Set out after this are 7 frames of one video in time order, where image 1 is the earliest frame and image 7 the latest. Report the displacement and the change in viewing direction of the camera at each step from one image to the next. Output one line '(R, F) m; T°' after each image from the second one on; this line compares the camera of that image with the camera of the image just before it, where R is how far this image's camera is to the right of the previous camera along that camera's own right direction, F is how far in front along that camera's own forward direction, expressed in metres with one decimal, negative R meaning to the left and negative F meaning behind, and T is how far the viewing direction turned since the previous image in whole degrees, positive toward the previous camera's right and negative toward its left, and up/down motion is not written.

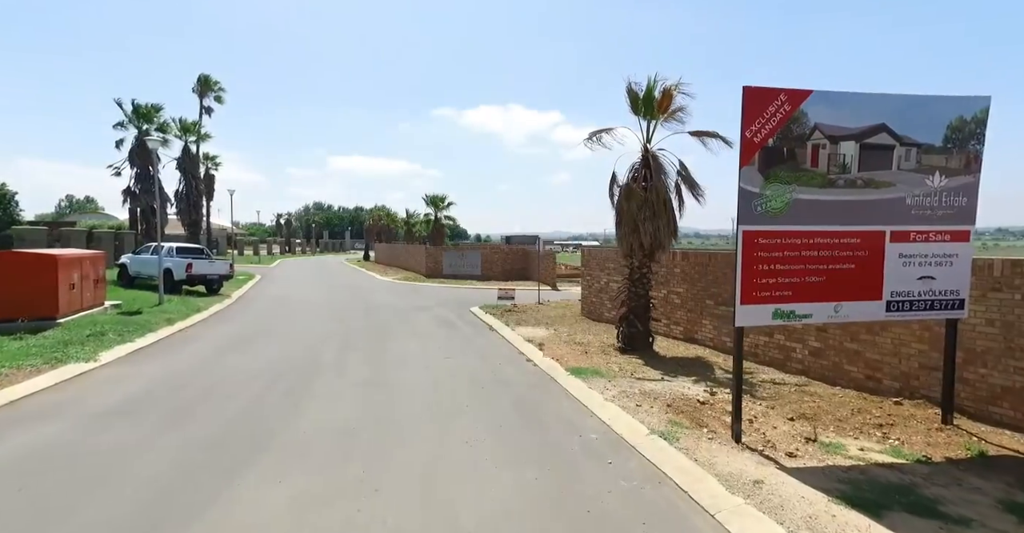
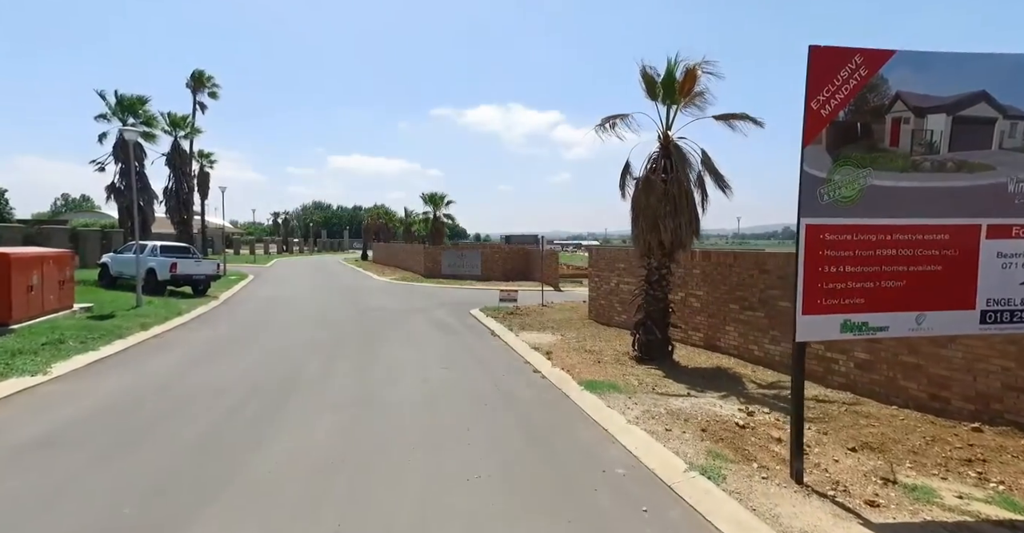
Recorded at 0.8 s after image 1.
(-0.1, +1.0) m; 0°
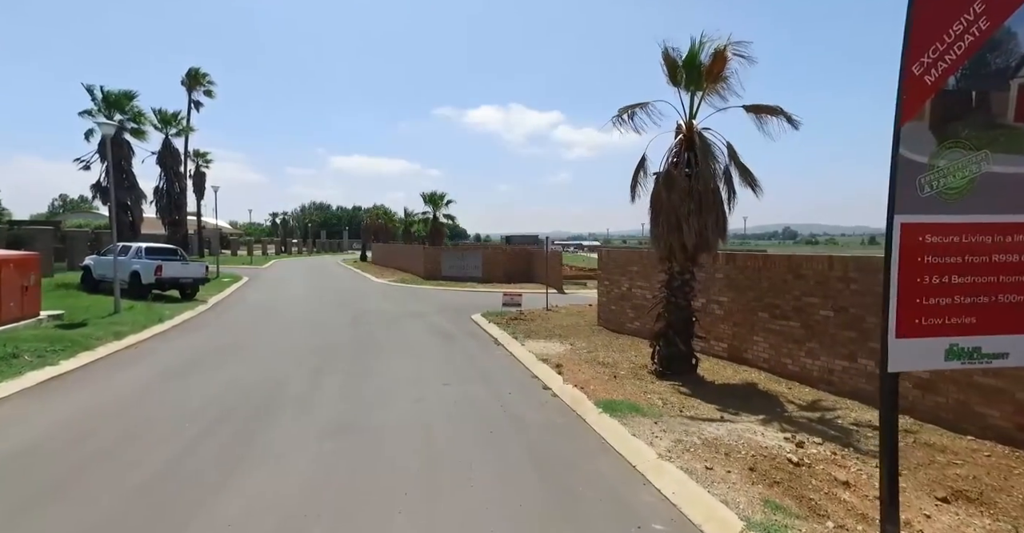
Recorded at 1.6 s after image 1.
(-0.1, +1.0) m; 0°
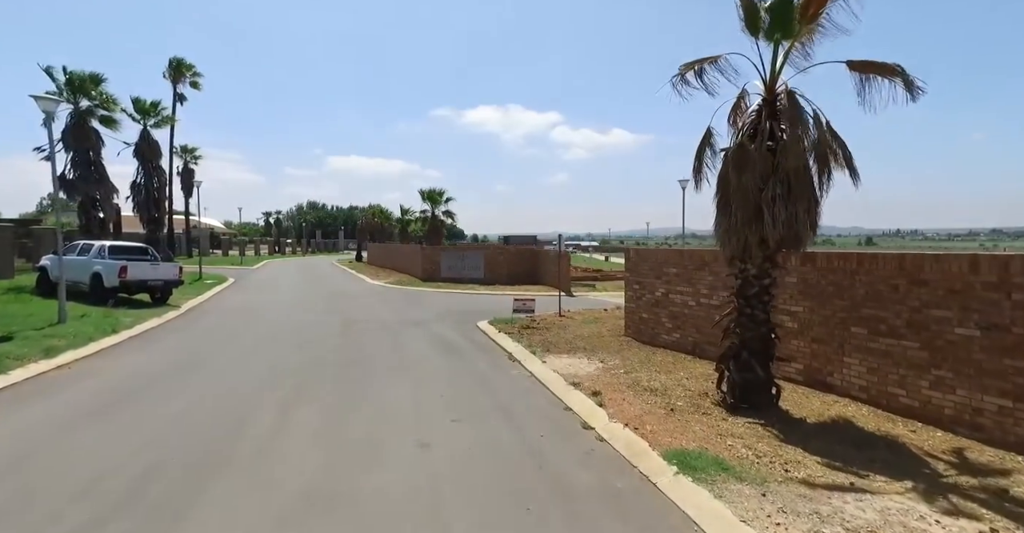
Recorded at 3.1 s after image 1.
(-0.4, +2.0) m; 0°
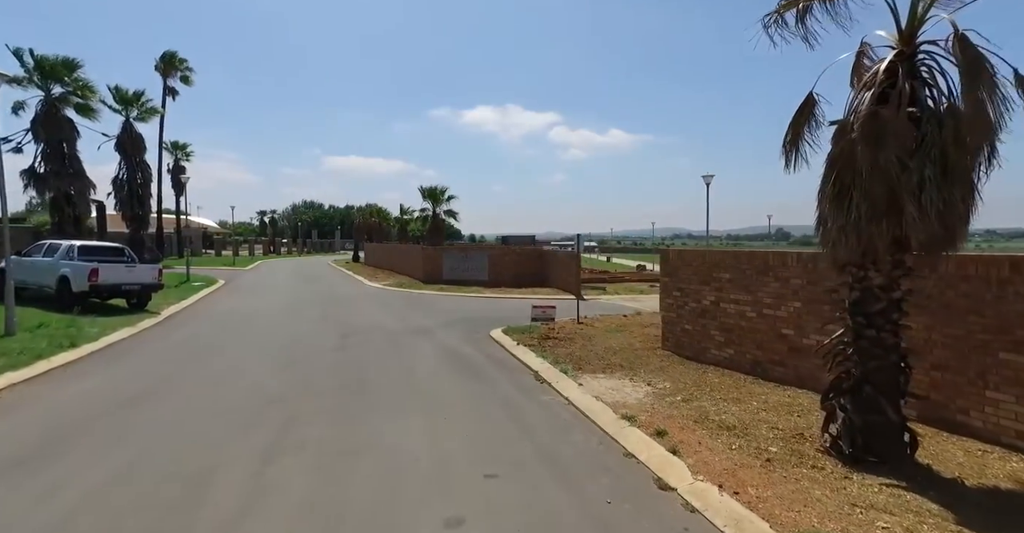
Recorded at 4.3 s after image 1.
(-0.5, +1.6) m; 0°
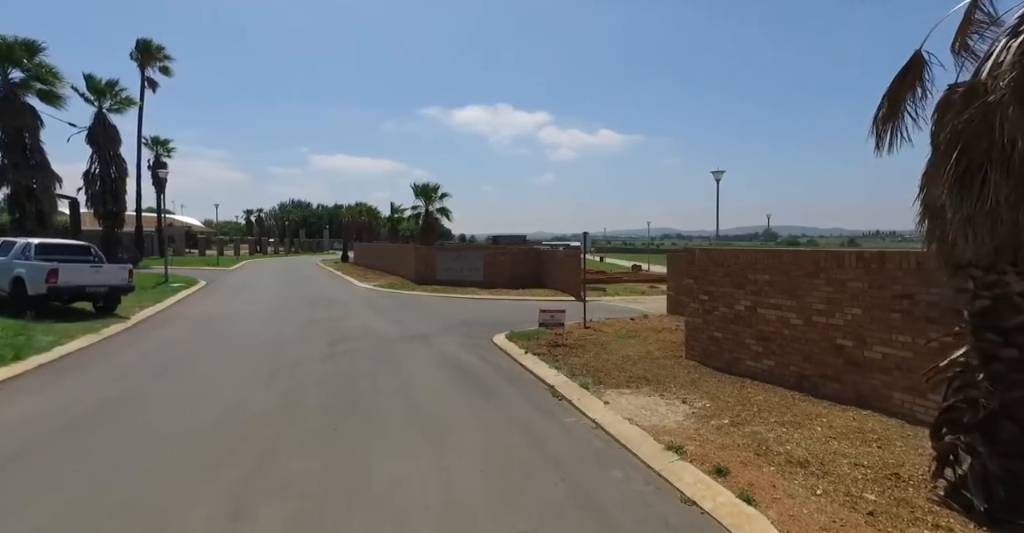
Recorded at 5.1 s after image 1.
(-0.3, +1.2) m; +1°
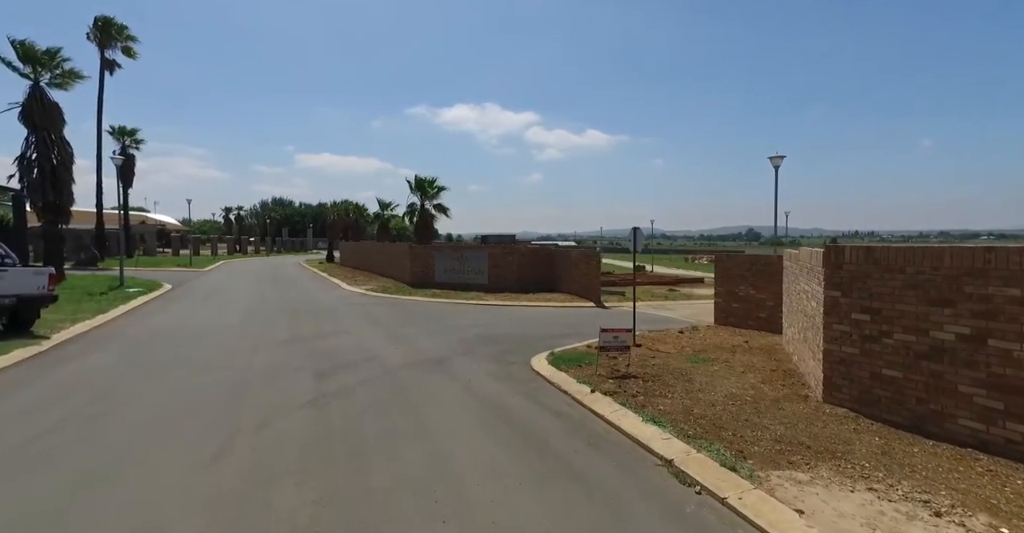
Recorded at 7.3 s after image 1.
(-1.1, +3.3) m; +1°
